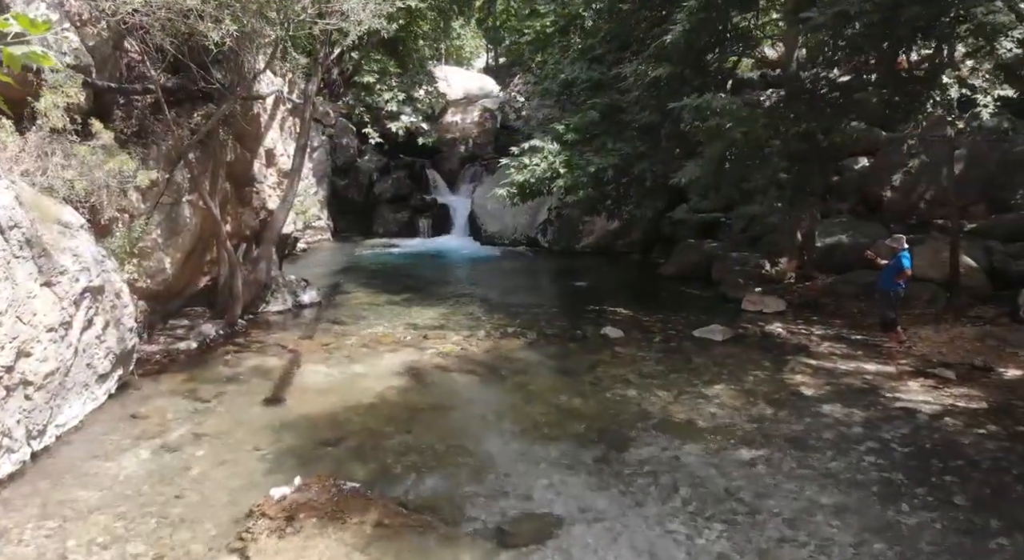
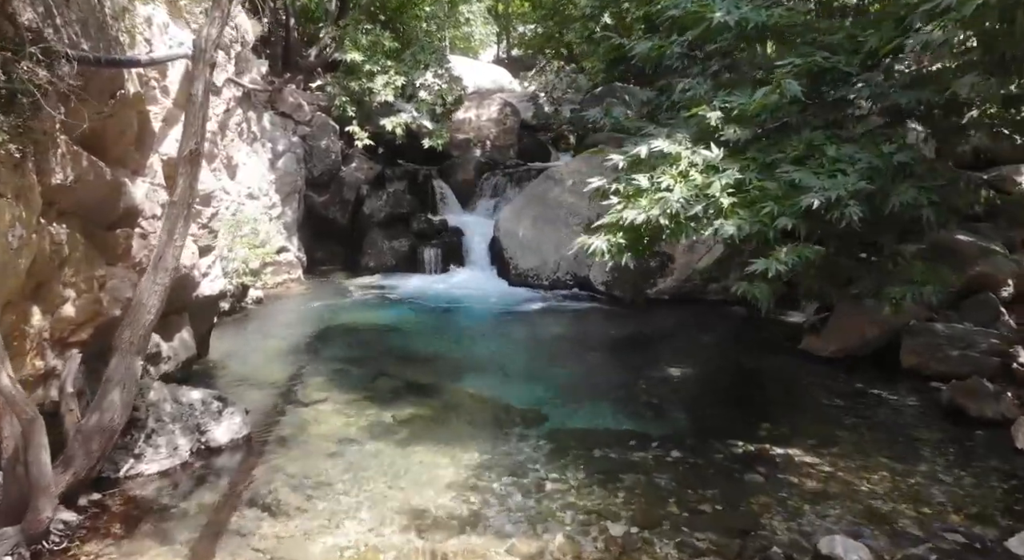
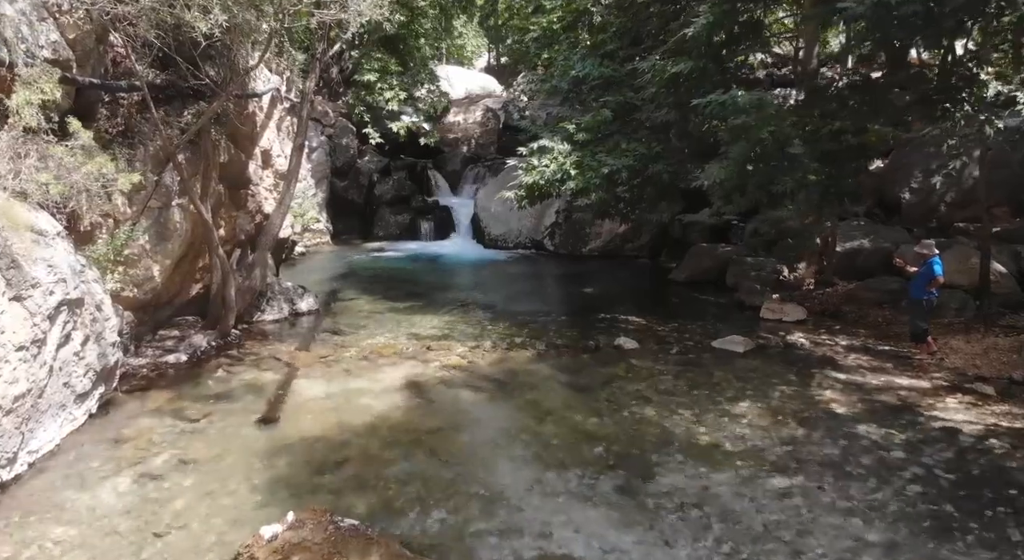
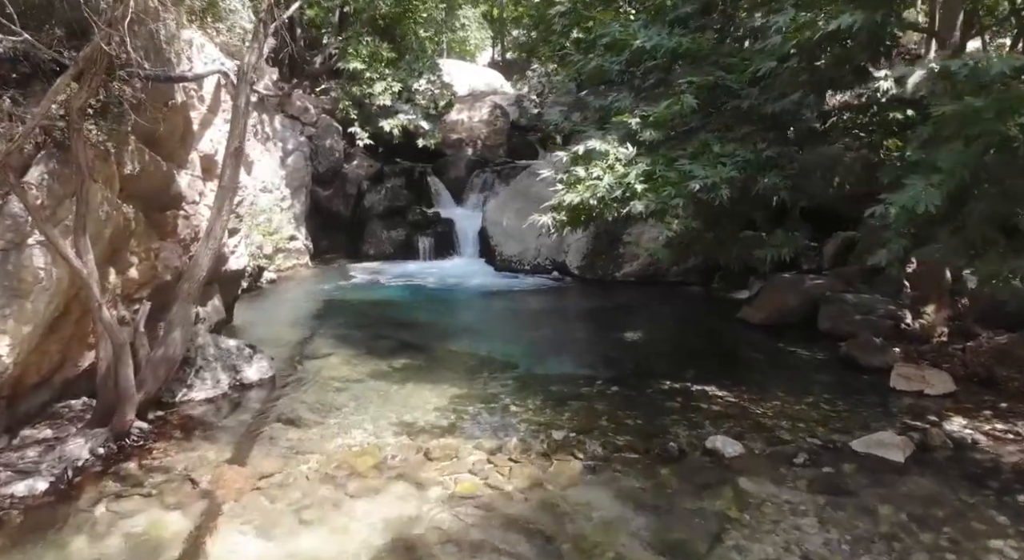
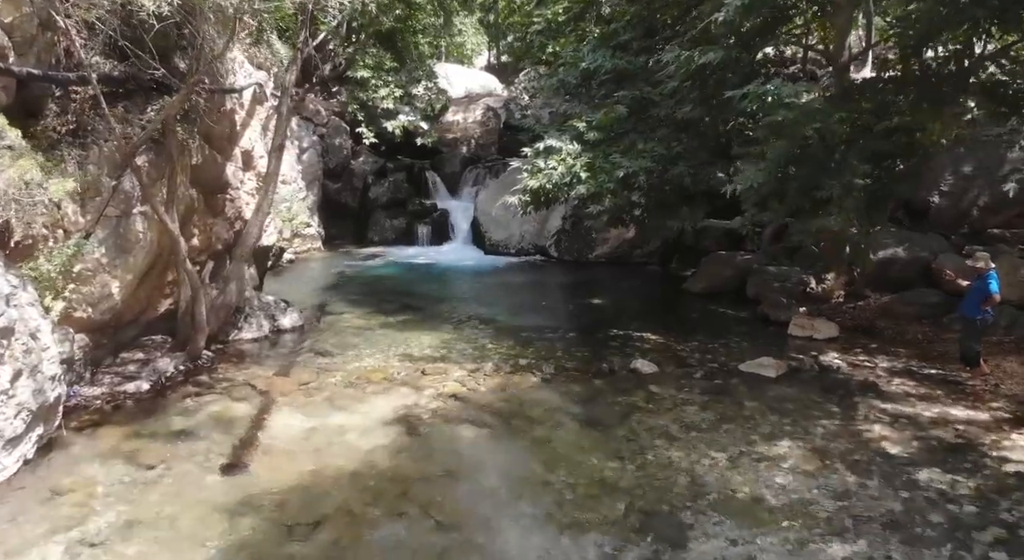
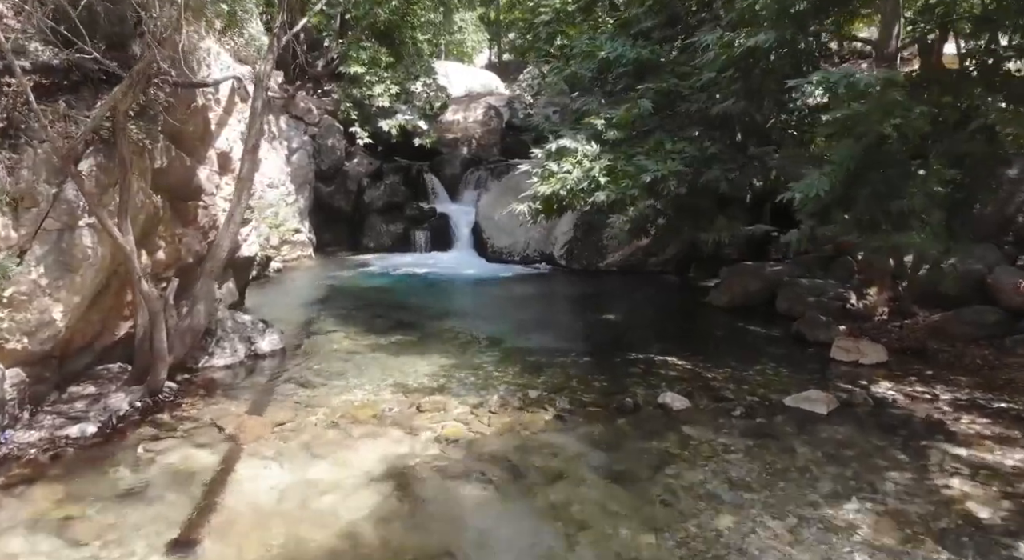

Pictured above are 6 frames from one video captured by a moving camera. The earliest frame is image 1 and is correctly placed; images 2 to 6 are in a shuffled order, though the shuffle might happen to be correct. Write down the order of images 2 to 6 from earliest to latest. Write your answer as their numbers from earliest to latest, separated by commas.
3, 5, 6, 4, 2
